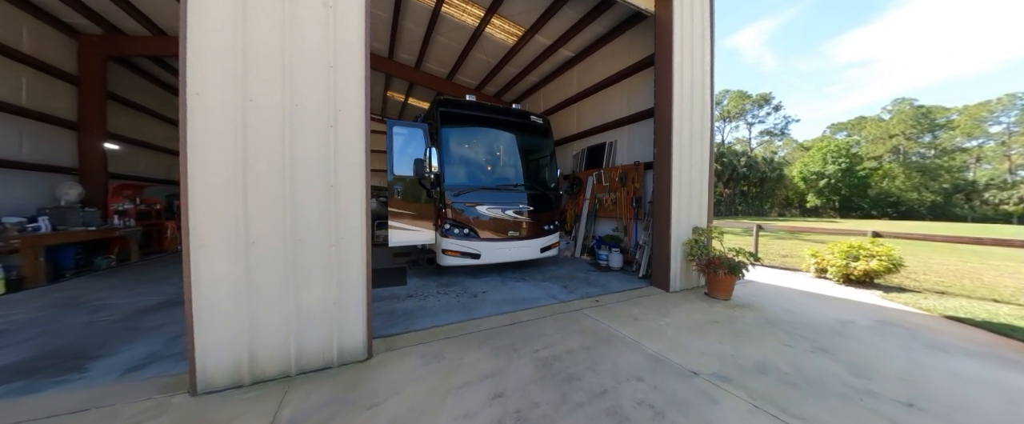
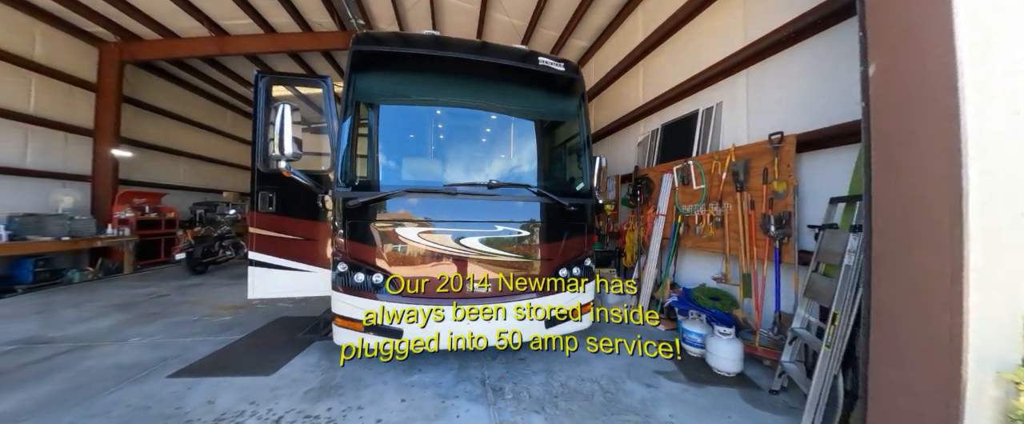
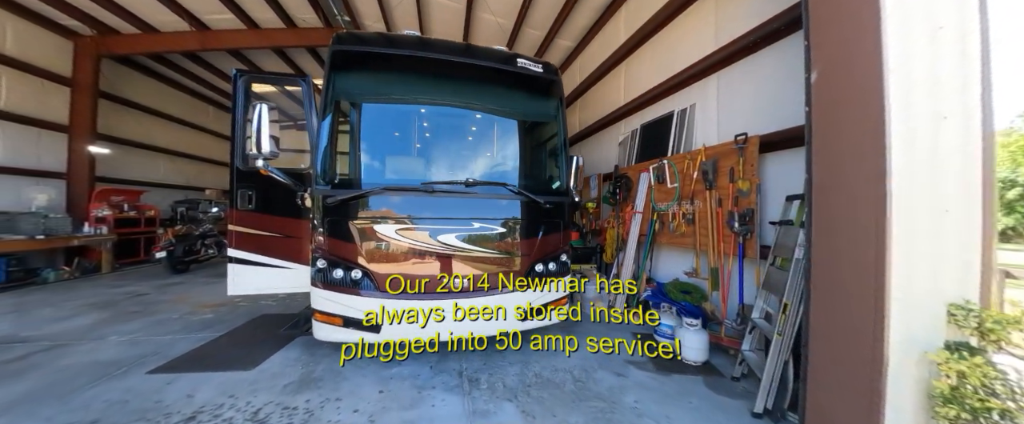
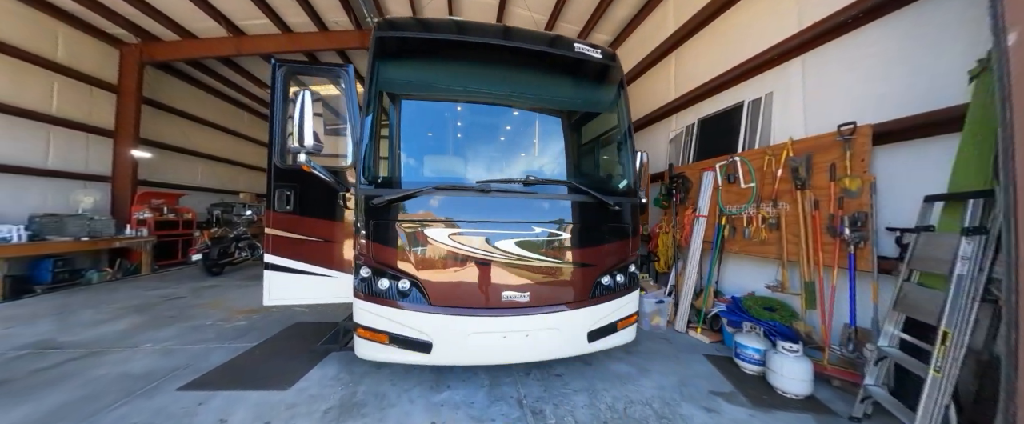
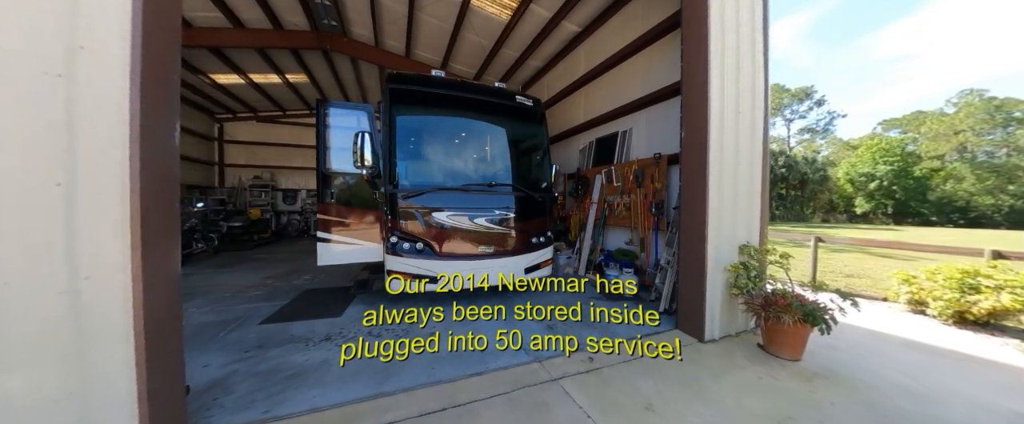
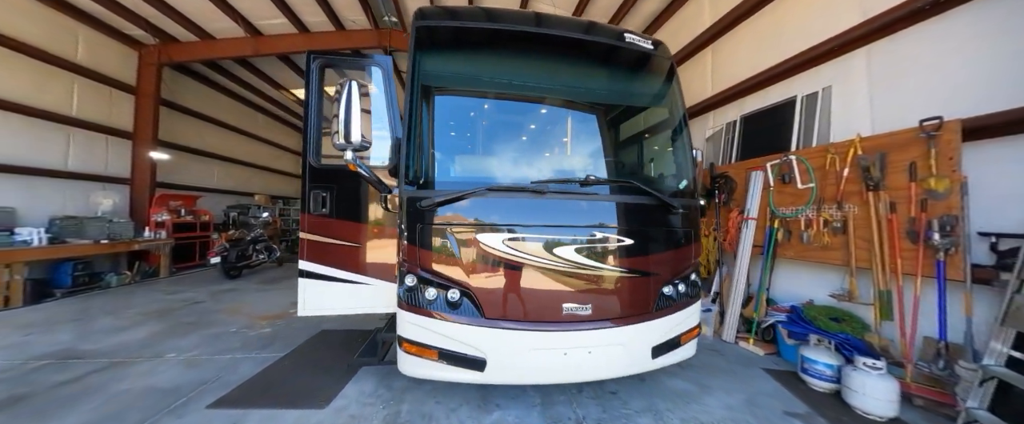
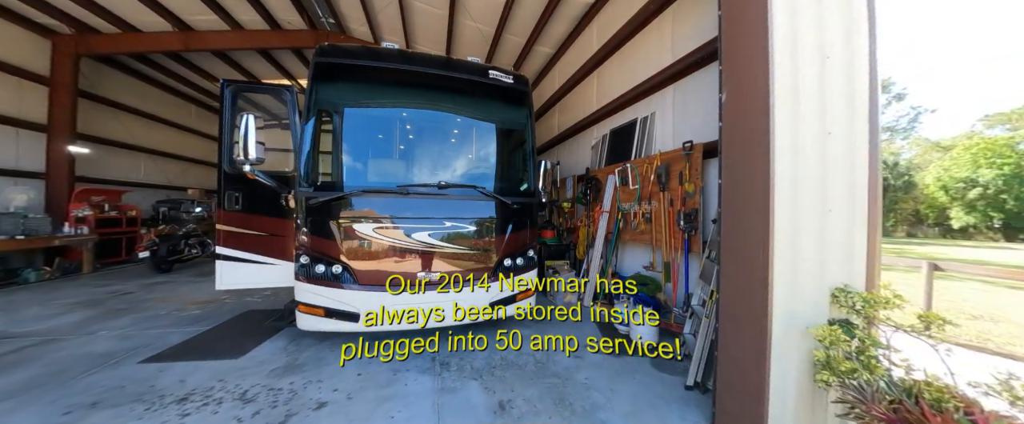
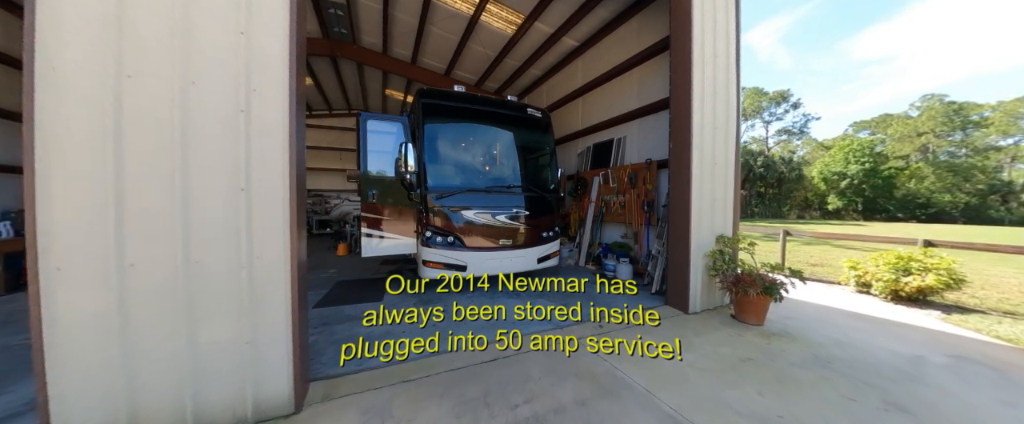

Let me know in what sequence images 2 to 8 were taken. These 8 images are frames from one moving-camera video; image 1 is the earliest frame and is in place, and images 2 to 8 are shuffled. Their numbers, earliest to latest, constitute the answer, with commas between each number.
8, 5, 7, 3, 2, 4, 6
